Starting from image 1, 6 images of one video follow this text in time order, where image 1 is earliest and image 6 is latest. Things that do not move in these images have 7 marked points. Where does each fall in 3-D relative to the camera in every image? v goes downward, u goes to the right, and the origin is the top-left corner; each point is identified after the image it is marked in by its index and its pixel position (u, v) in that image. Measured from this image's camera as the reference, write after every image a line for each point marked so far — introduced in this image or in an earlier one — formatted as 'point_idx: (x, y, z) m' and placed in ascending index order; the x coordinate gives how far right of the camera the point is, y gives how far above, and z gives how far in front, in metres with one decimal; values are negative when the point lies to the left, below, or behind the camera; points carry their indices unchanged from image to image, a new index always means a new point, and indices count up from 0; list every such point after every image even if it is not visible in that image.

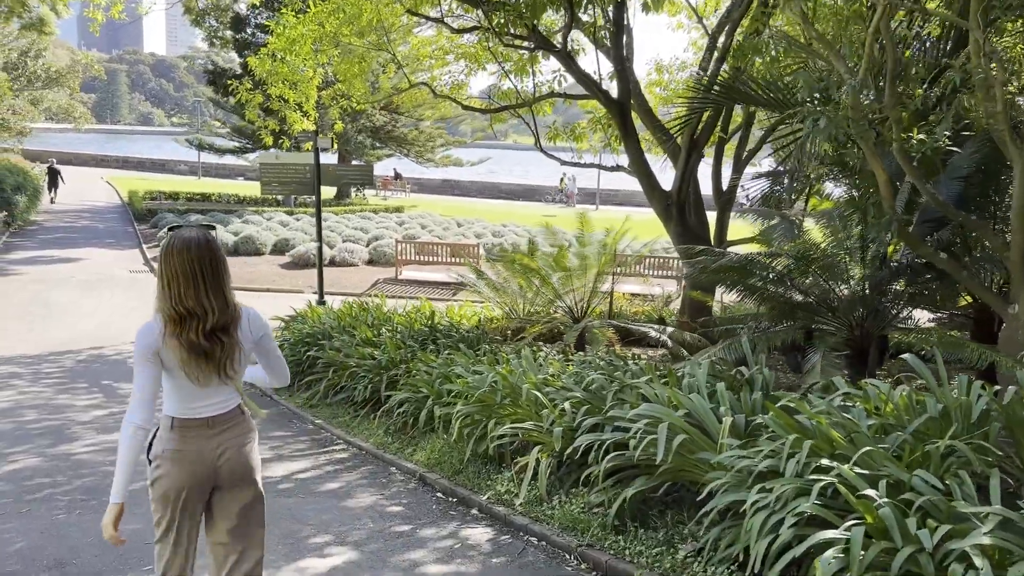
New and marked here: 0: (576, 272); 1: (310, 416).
0: (+0.7, +0.2, +8.5) m
1: (-1.7, -1.1, +7.1) m
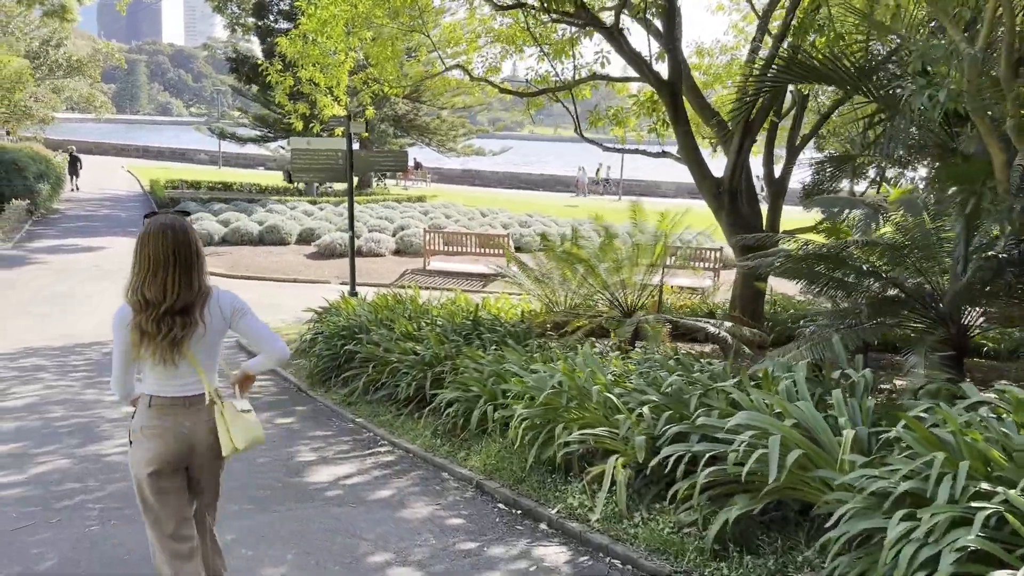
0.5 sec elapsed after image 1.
0: (+1.1, +0.2, +8.1) m
1: (-1.3, -1.0, +6.7) m
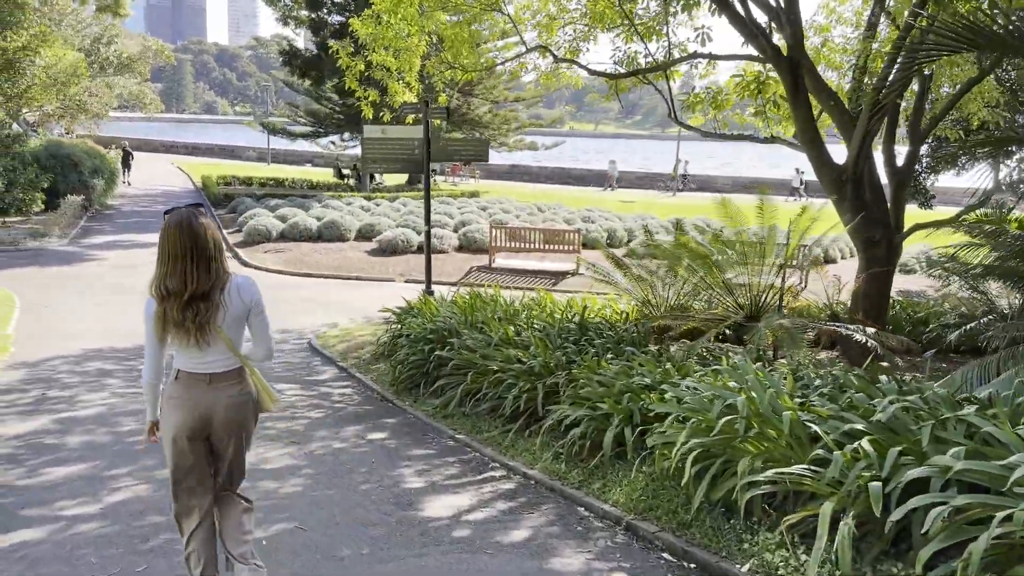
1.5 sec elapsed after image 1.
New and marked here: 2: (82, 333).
0: (+2.0, +0.2, +7.2) m
1: (-0.4, -1.0, +6.0) m
2: (-4.8, -0.5, +9.5) m
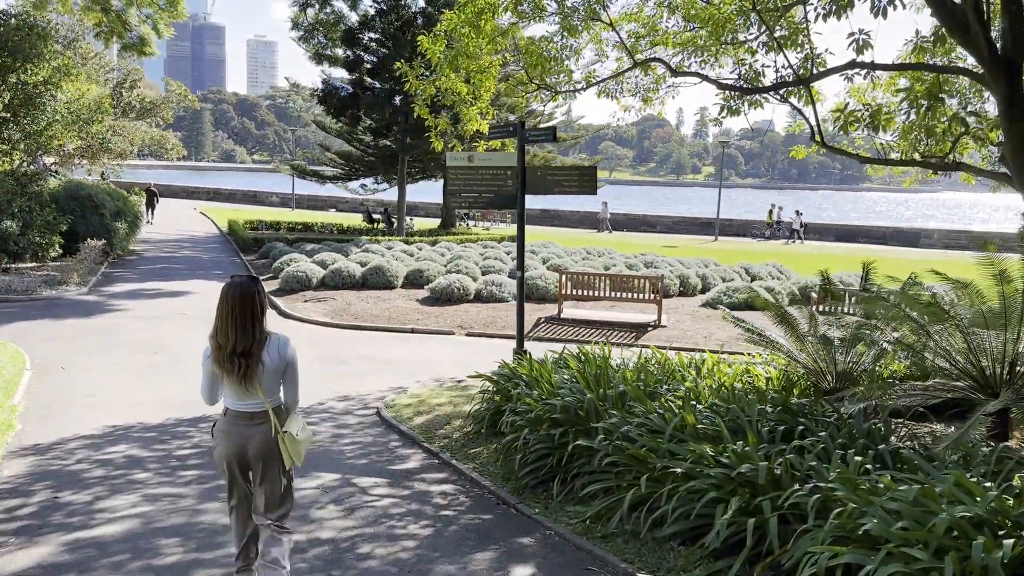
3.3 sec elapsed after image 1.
0: (+3.0, -0.2, +5.5) m
1: (+0.6, -1.4, +4.2) m
2: (-3.7, -1.0, +7.8) m
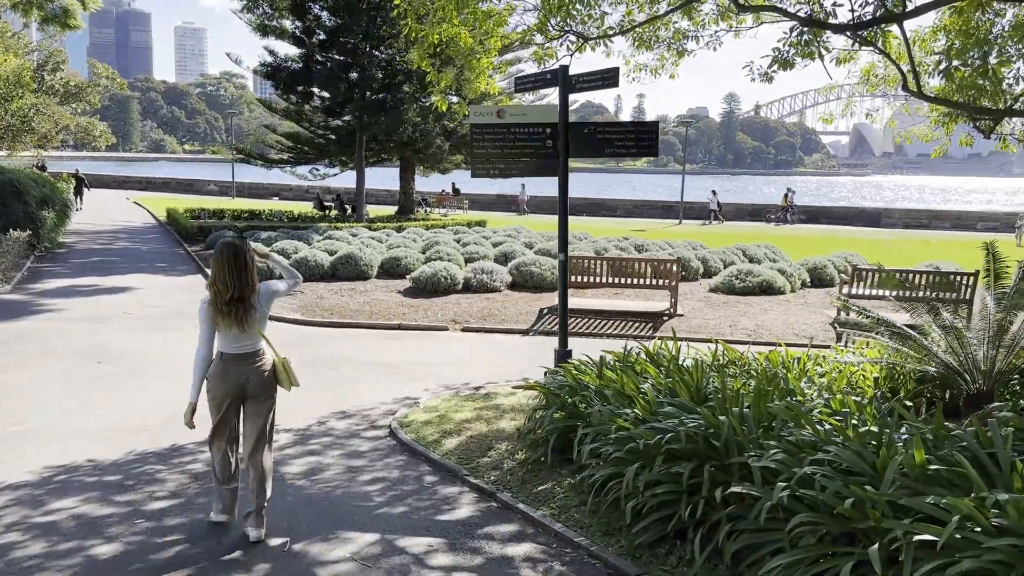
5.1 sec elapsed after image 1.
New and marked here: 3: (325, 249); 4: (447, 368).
0: (+3.5, -0.1, +4.2) m
1: (+1.2, -1.3, +2.7) m
2: (-3.3, -1.0, +6.0) m
3: (-3.3, +0.7, +15.0) m
4: (-0.7, -0.8, +8.8) m
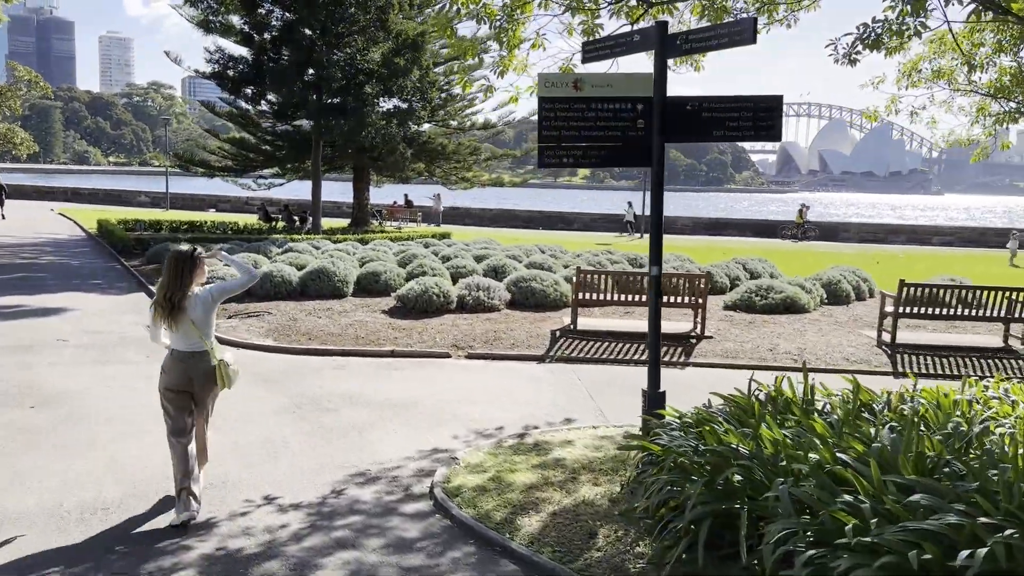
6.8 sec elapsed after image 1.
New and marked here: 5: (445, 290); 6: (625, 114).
0: (+4.2, -0.1, +2.9) m
1: (+1.9, -1.4, +1.3) m
2: (-2.8, -1.2, +4.2) m
3: (-3.5, +0.4, +13.2) m
4: (-0.3, -0.9, +7.2) m
5: (-0.9, 0.0, +11.1) m
6: (+0.6, +1.0, +5.1) m
